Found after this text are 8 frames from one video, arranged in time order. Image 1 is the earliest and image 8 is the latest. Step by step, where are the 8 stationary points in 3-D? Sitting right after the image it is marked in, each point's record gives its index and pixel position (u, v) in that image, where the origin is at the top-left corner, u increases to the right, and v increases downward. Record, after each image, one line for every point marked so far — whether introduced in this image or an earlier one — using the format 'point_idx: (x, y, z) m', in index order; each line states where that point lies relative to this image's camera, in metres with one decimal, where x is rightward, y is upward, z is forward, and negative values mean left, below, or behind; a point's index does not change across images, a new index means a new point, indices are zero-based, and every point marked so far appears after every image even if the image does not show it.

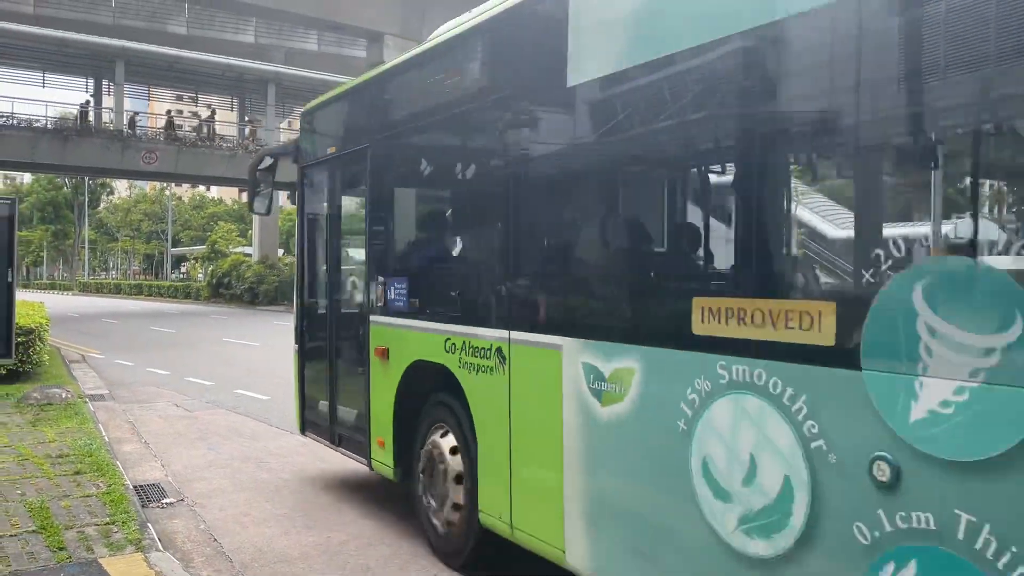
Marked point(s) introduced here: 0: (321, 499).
0: (-2.7, -3.0, +12.1) m
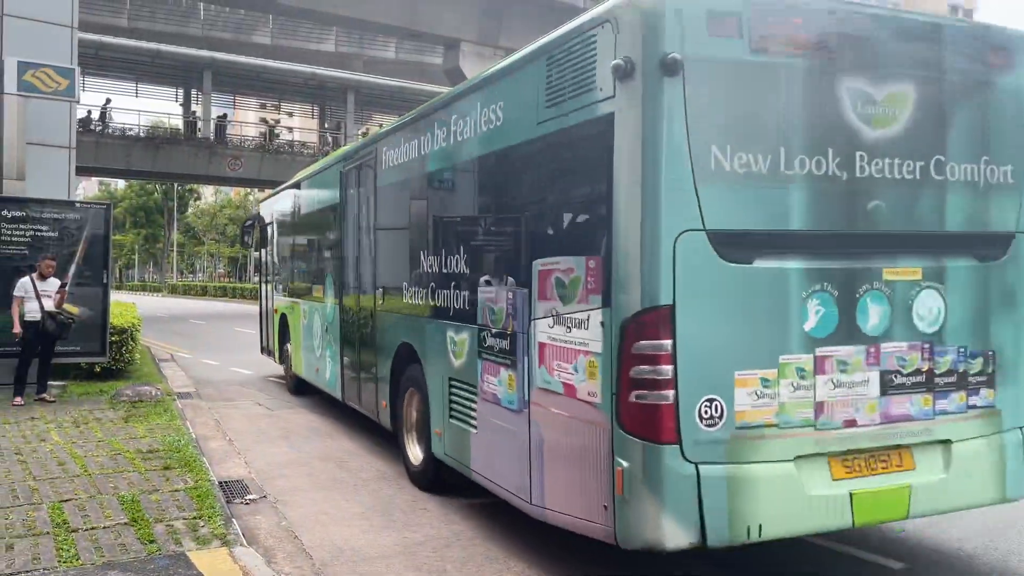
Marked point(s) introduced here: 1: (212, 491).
0: (-1.7, -3.1, +12.3) m
1: (-4.2, -2.8, +11.8) m
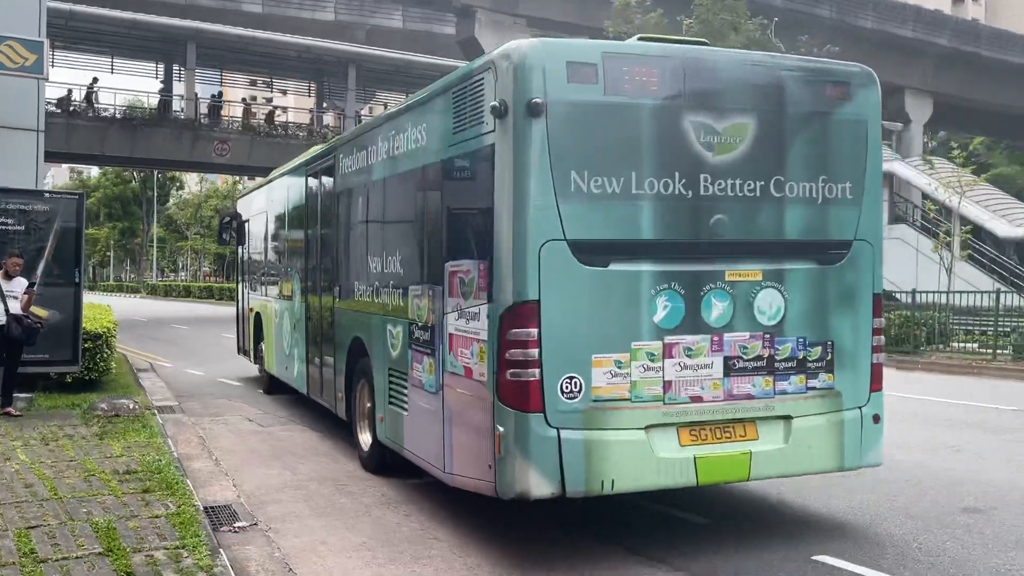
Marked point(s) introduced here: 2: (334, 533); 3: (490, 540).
0: (-1.4, -3.1, +10.9) m
1: (-3.9, -2.8, +10.4) m
2: (-2.2, -3.1, +10.6) m
3: (-0.3, -3.1, +10.5) m
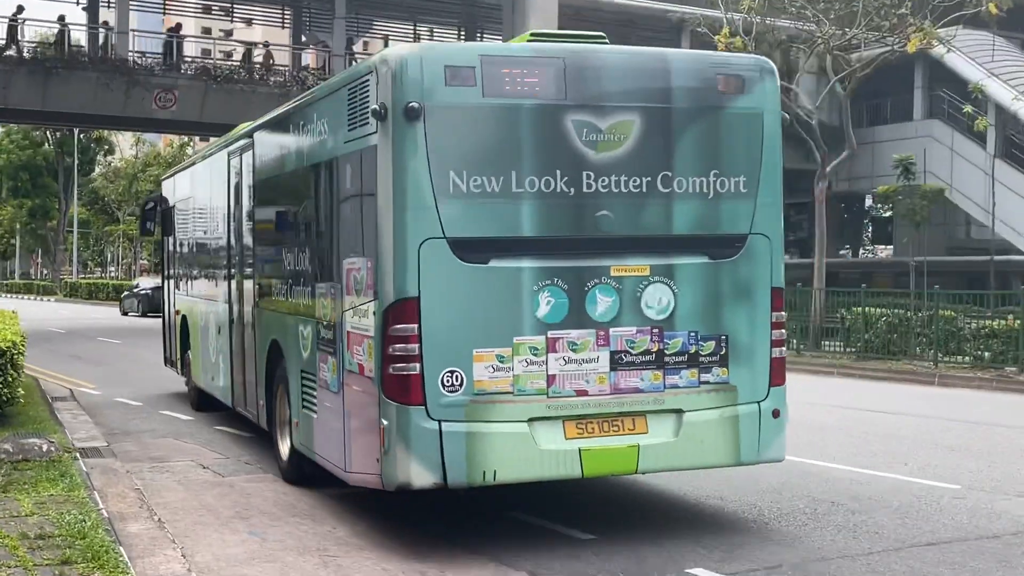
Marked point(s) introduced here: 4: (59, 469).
0: (-0.9, -3.1, +8.3) m
1: (-3.3, -2.8, +7.6) m
2: (-1.7, -3.1, +7.9) m
3: (+0.3, -3.1, +8.0) m
4: (-4.4, -1.7, +8.2) m
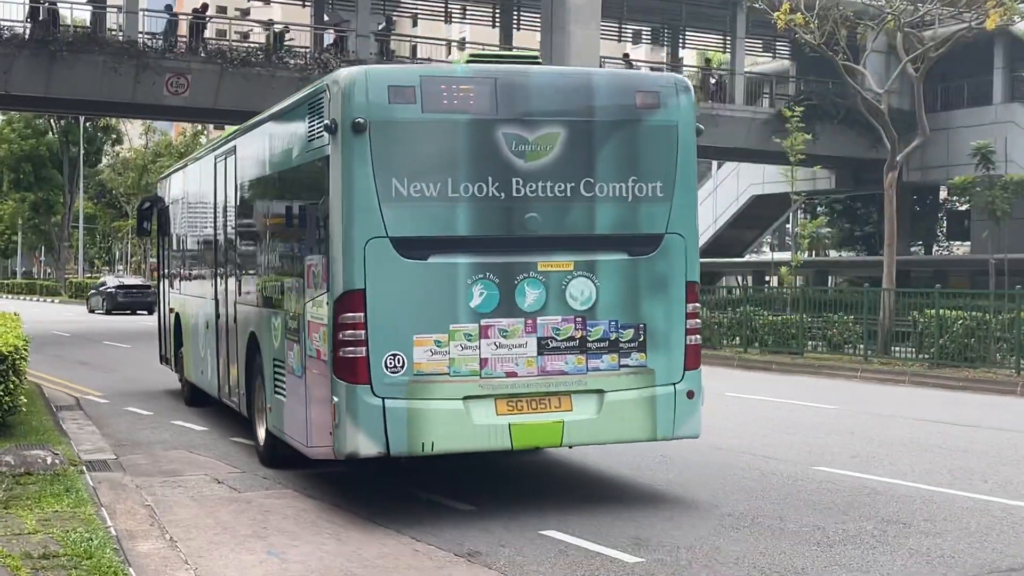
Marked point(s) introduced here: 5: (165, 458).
0: (-0.5, -3.1, +7.6) m
1: (-3.0, -2.8, +7.0) m
2: (-1.4, -3.1, +7.3) m
3: (+0.6, -3.1, +7.3) m
4: (-4.0, -1.8, +7.6) m
5: (-3.2, -1.6, +7.9) m
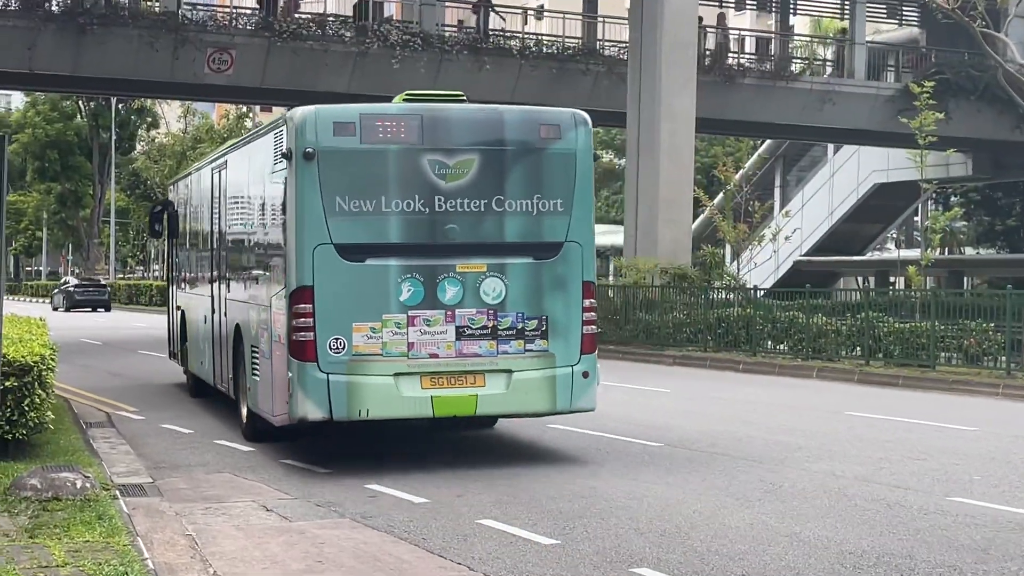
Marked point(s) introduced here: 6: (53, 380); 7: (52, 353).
0: (+0.2, -3.1, +6.7) m
1: (-2.3, -2.8, +6.1) m
2: (-0.7, -3.1, +6.4) m
3: (+1.3, -3.1, +6.3) m
4: (-3.3, -1.8, +6.8) m
5: (-2.5, -1.6, +7.1) m
6: (-3.9, -0.8, +7.3) m
7: (-4.0, -0.6, +7.3) m
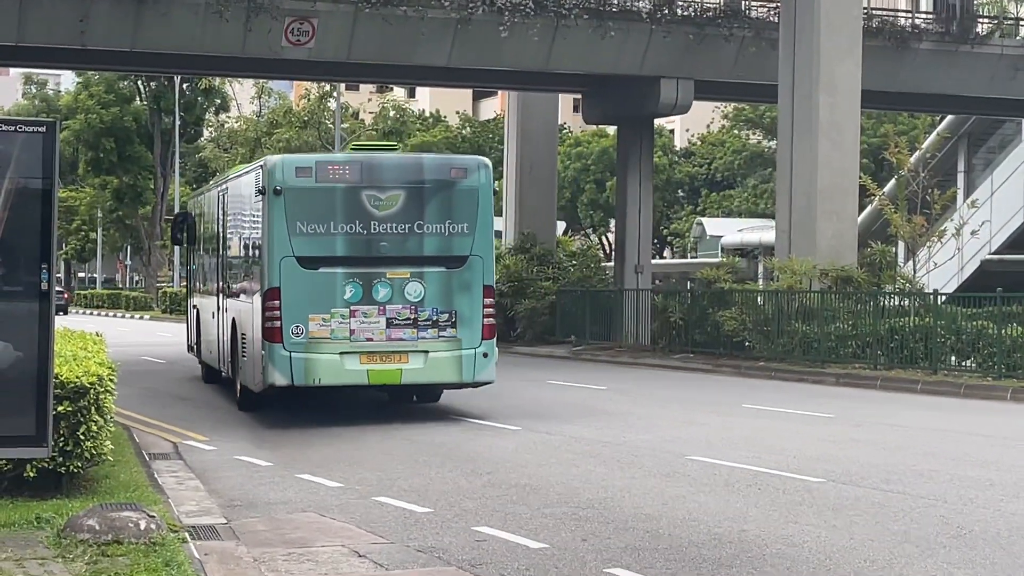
0: (+1.1, -3.1, +5.6) m
1: (-1.4, -2.9, +5.2) m
2: (+0.2, -3.1, +5.3) m
3: (+2.2, -3.2, +5.2) m
4: (-2.4, -1.8, +5.8) m
5: (-1.6, -1.7, +6.1) m
6: (-3.0, -0.9, +6.3) m
7: (-3.0, -0.6, +6.4) m
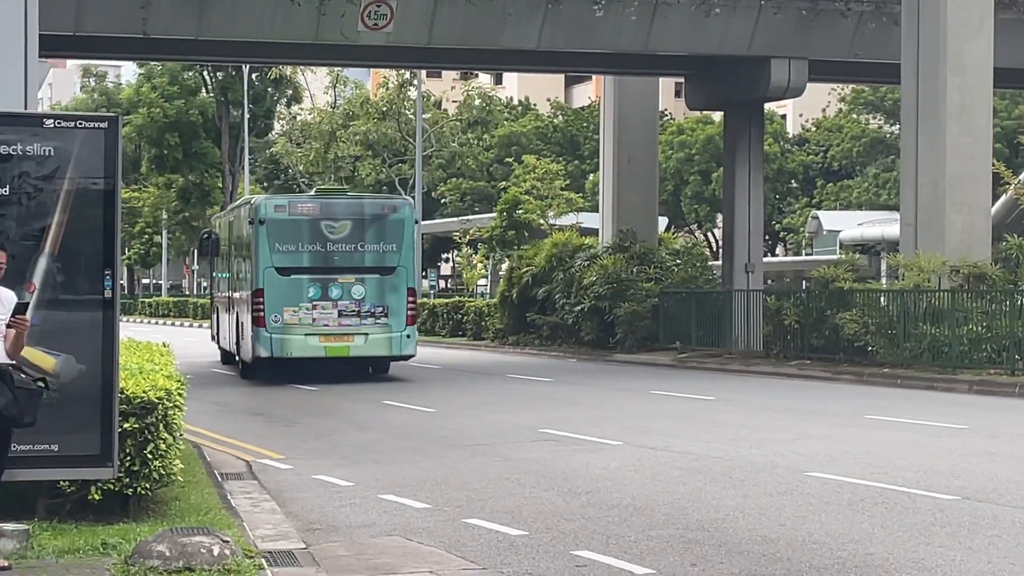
0: (+1.7, -3.1, +5.1) m
1: (-0.8, -2.9, +4.7) m
2: (+0.9, -3.2, +4.9) m
3: (+2.8, -3.2, +4.7) m
4: (-1.8, -1.9, +5.4) m
5: (-1.0, -1.7, +5.6) m
6: (-2.4, -0.9, +5.9) m
7: (-2.4, -0.7, +6.0) m
